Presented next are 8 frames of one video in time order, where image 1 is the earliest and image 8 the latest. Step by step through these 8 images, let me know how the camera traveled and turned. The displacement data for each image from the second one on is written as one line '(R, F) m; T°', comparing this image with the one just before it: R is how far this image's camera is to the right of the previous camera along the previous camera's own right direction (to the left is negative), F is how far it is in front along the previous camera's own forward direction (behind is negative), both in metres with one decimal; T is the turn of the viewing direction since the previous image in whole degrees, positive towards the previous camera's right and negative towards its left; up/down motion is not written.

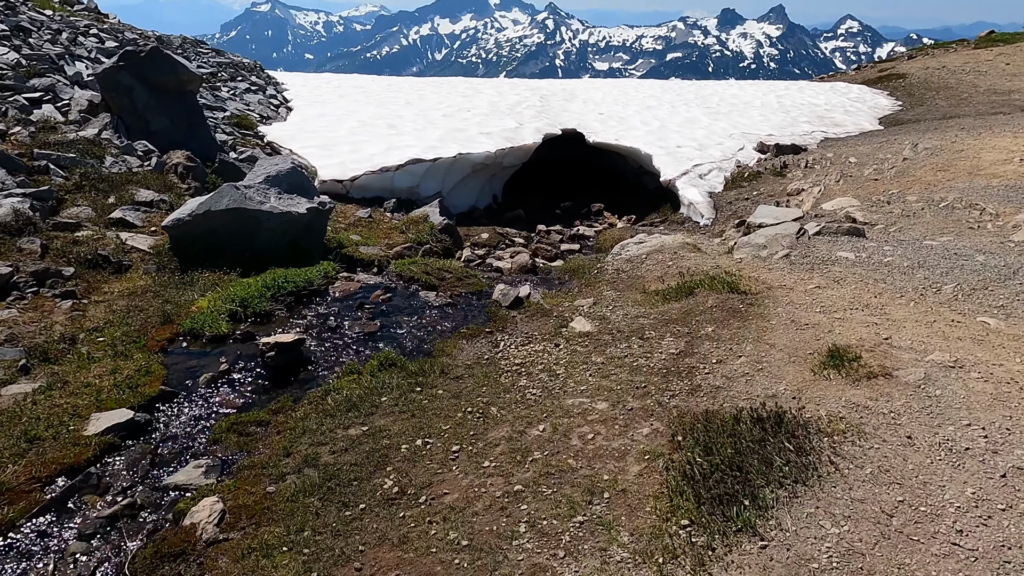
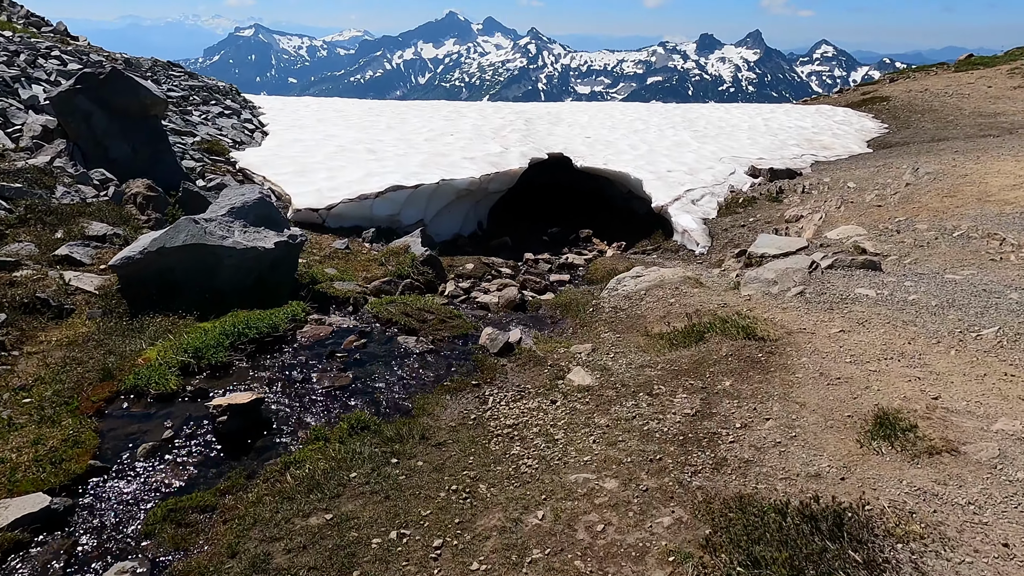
(-0.1, +0.9) m; +1°
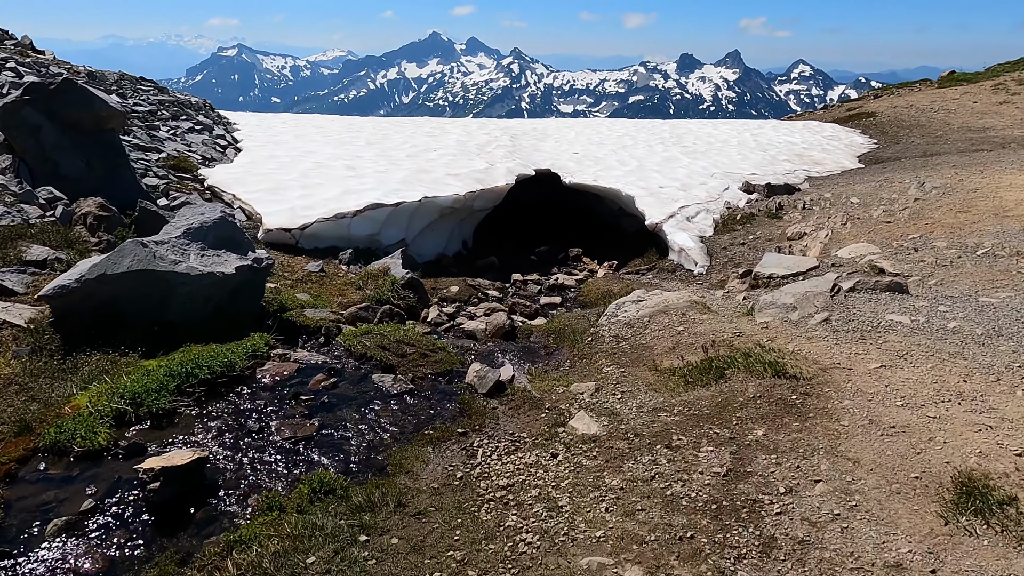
(-0.1, +1.0) m; +1°
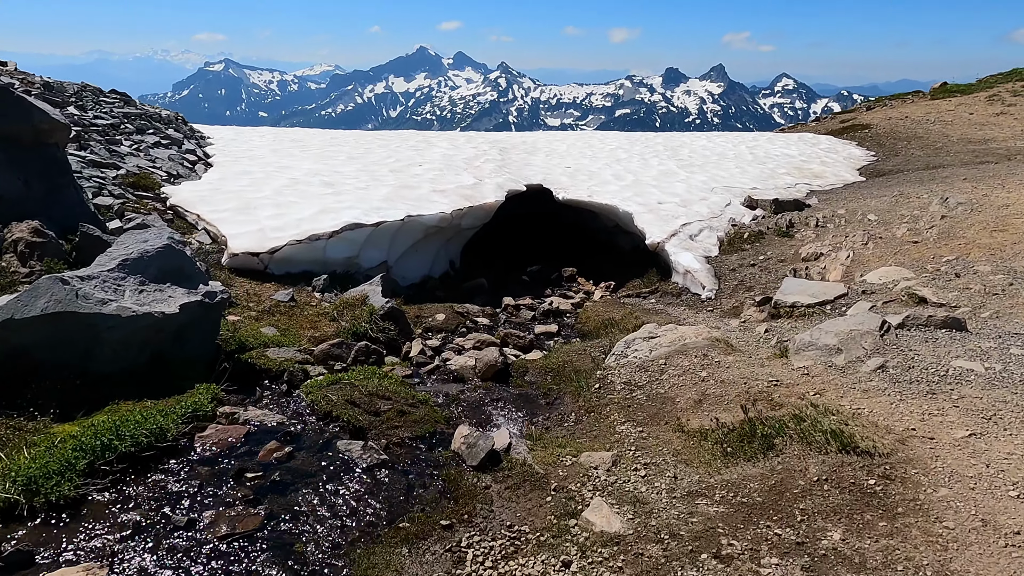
(-0.1, +1.3) m; +1°
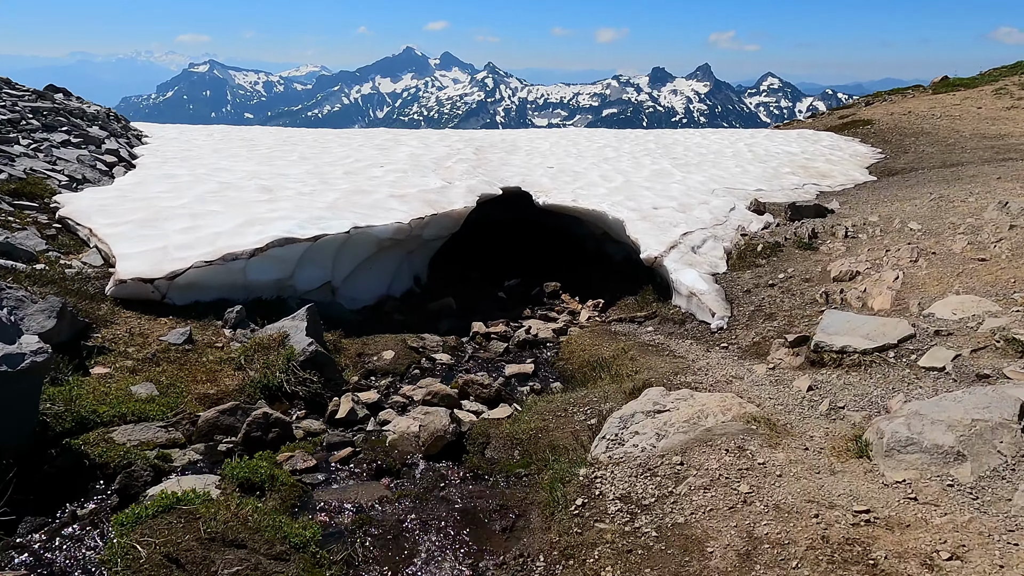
(+0.4, +2.7) m; +1°
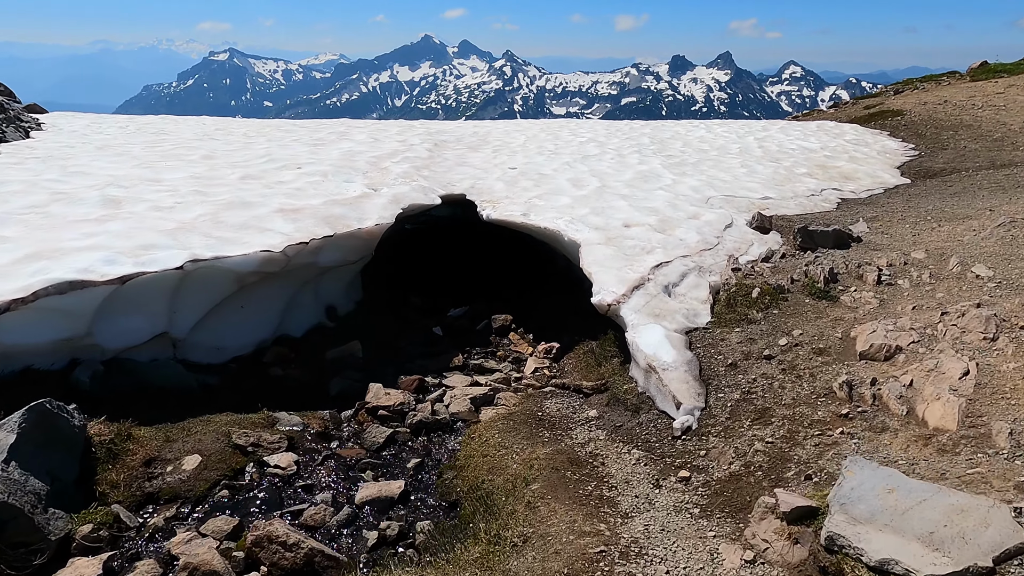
(+1.8, +3.8) m; -1°
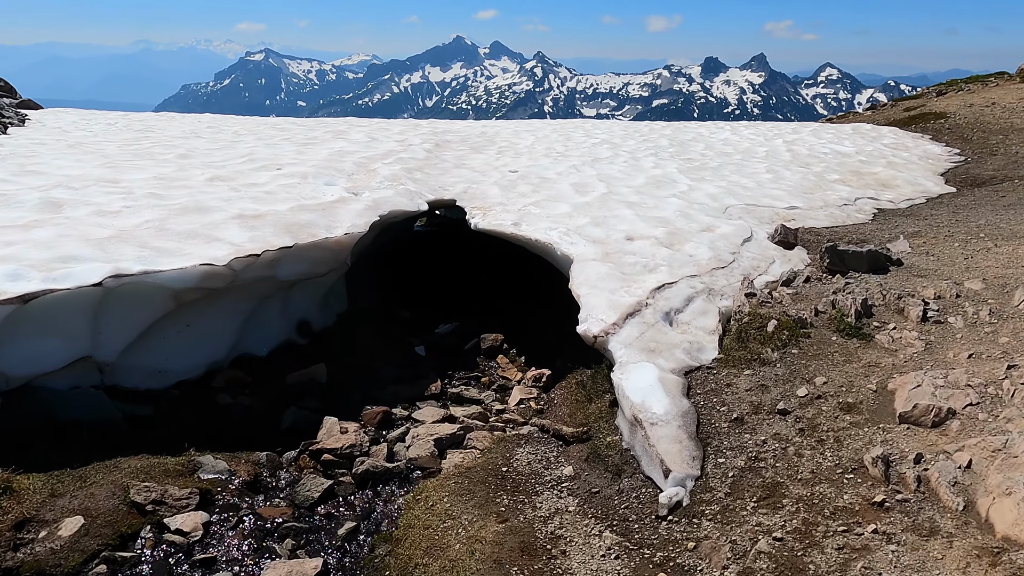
(+0.7, +1.5) m; -2°
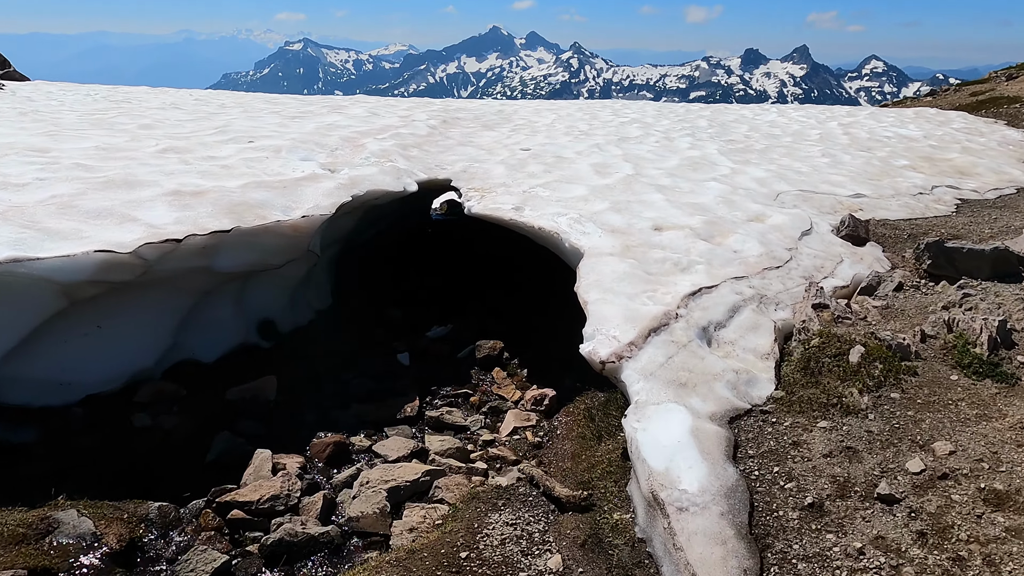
(+0.5, +2.3) m; -3°
